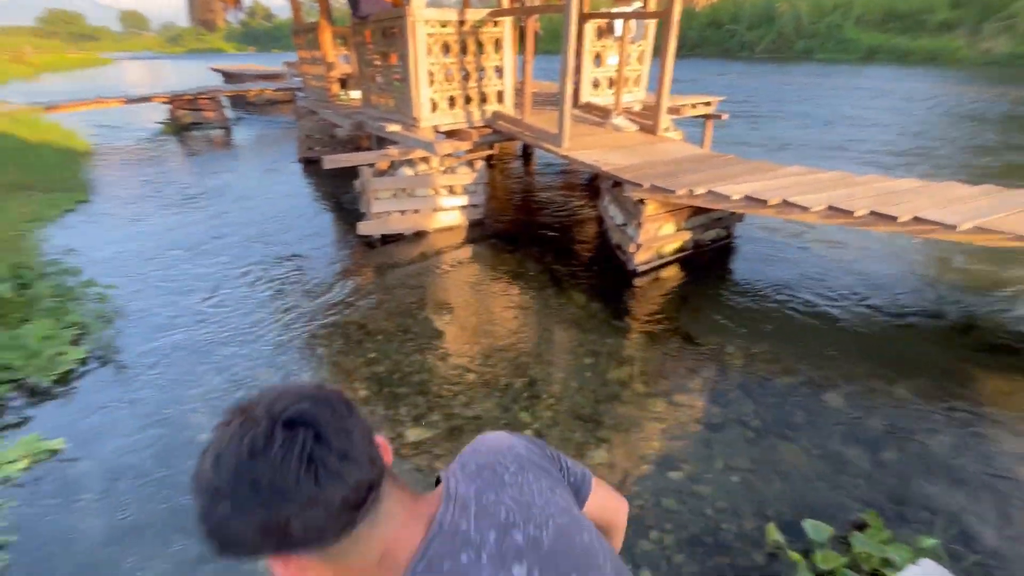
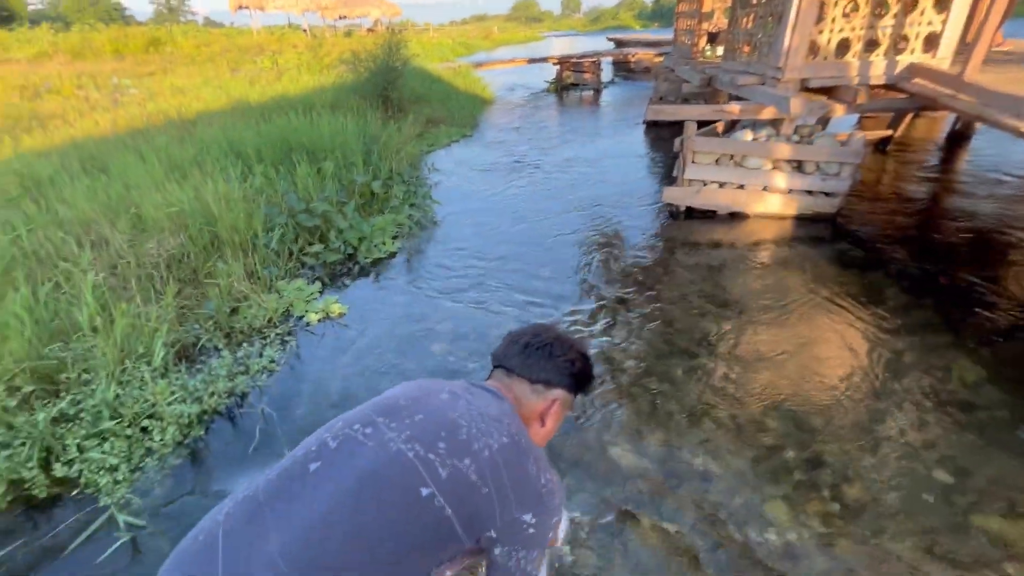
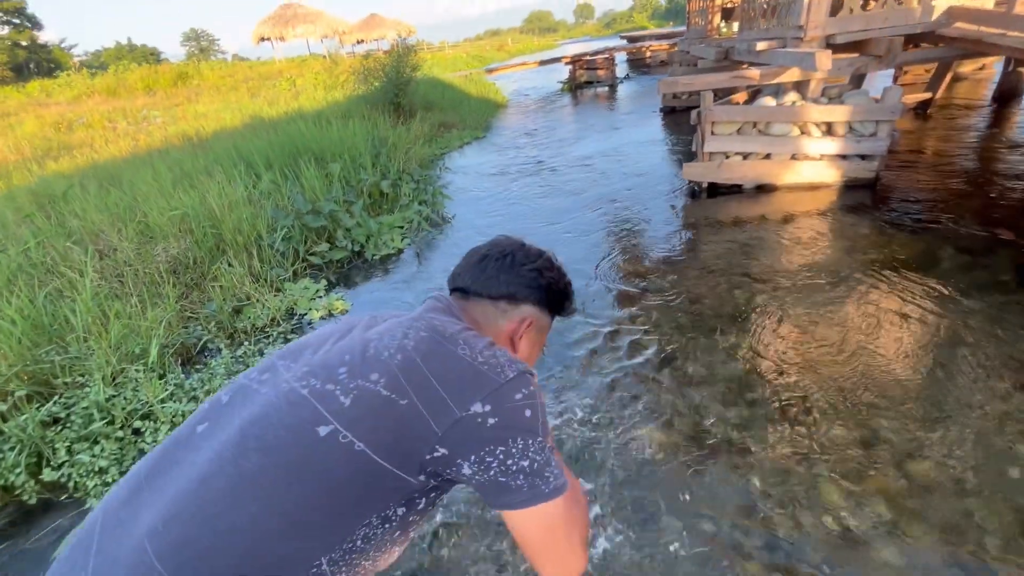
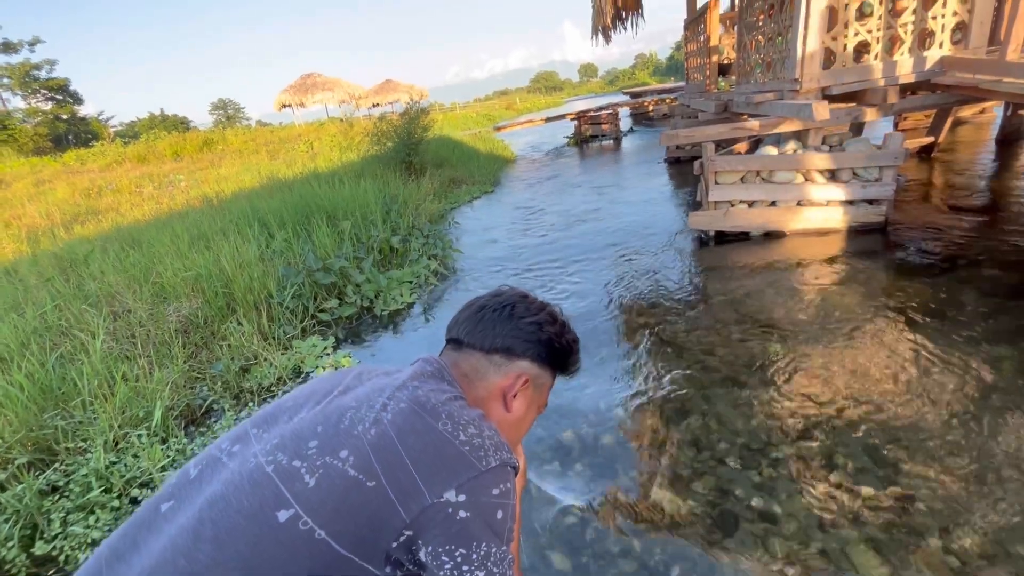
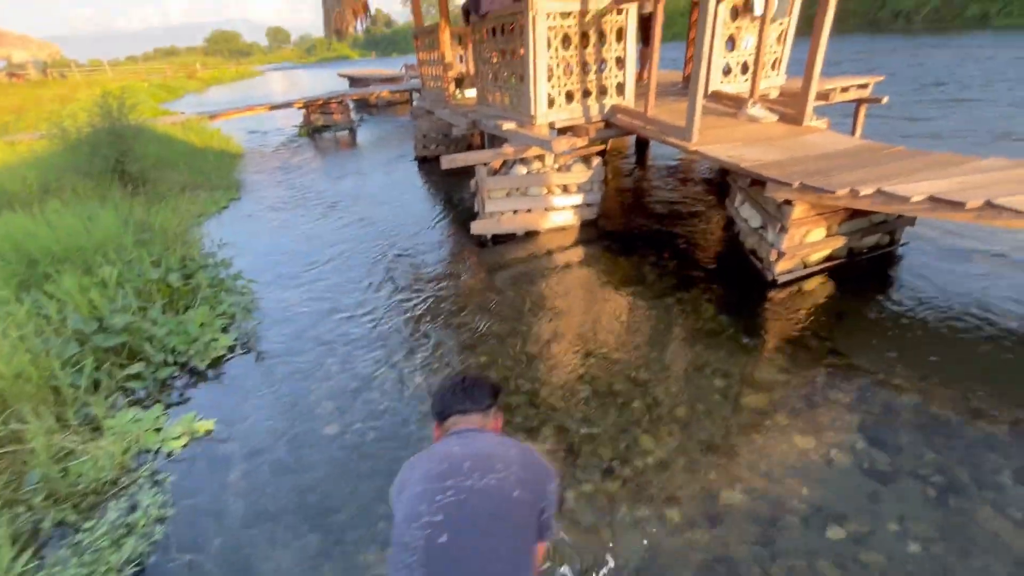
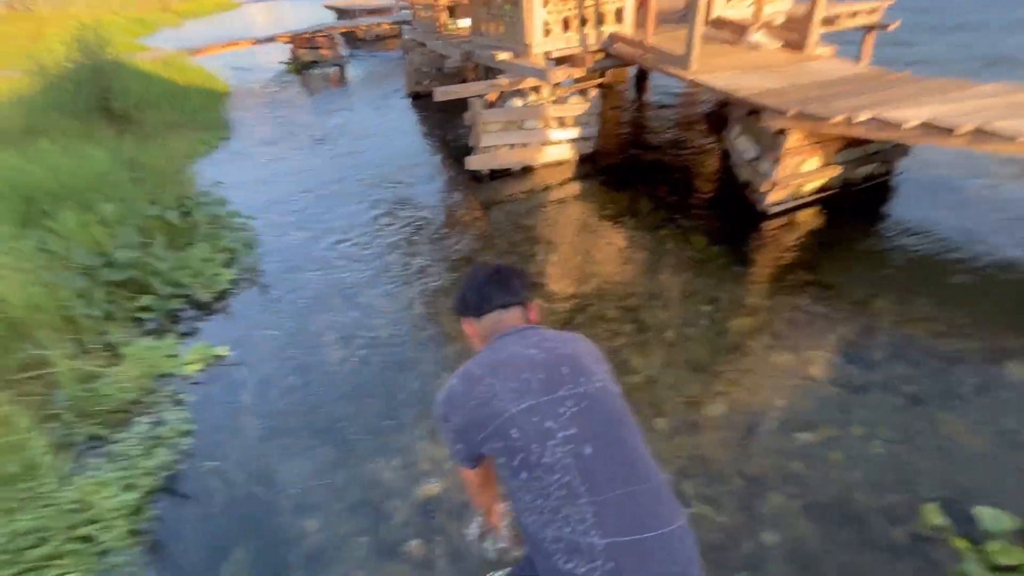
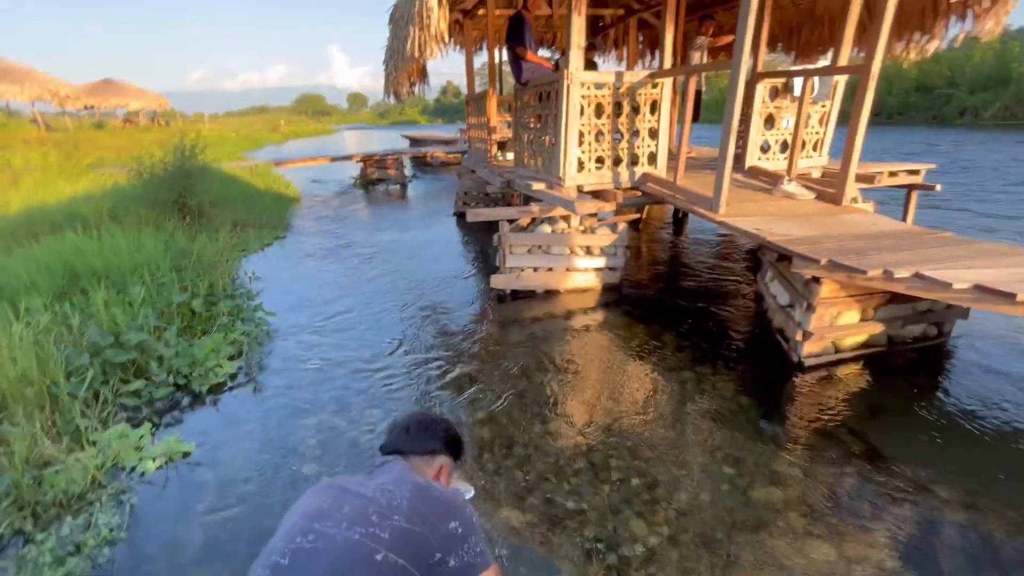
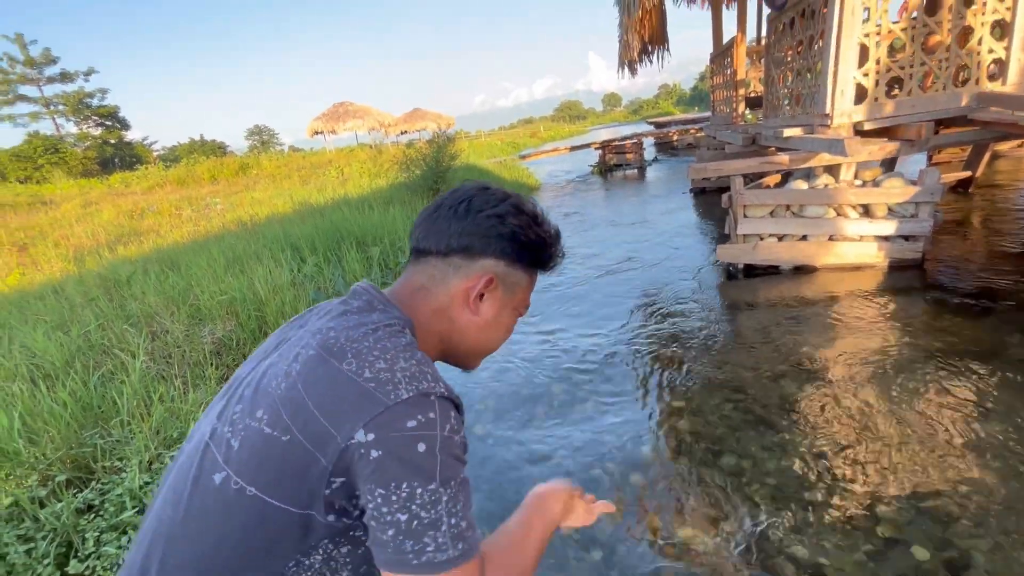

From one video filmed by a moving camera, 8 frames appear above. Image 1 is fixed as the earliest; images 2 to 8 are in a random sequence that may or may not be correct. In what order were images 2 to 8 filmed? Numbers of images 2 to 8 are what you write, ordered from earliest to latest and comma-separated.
6, 5, 7, 2, 3, 4, 8
